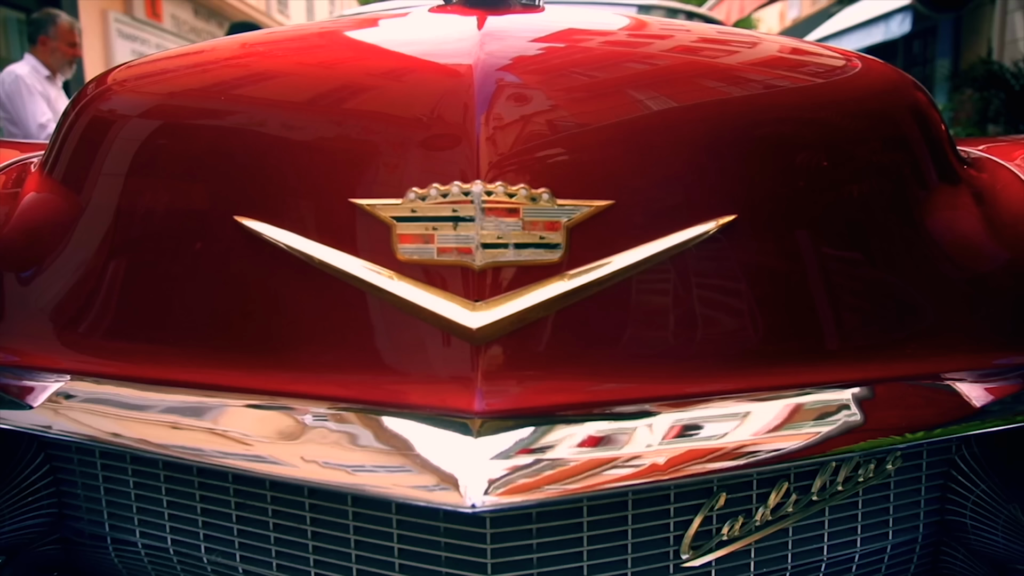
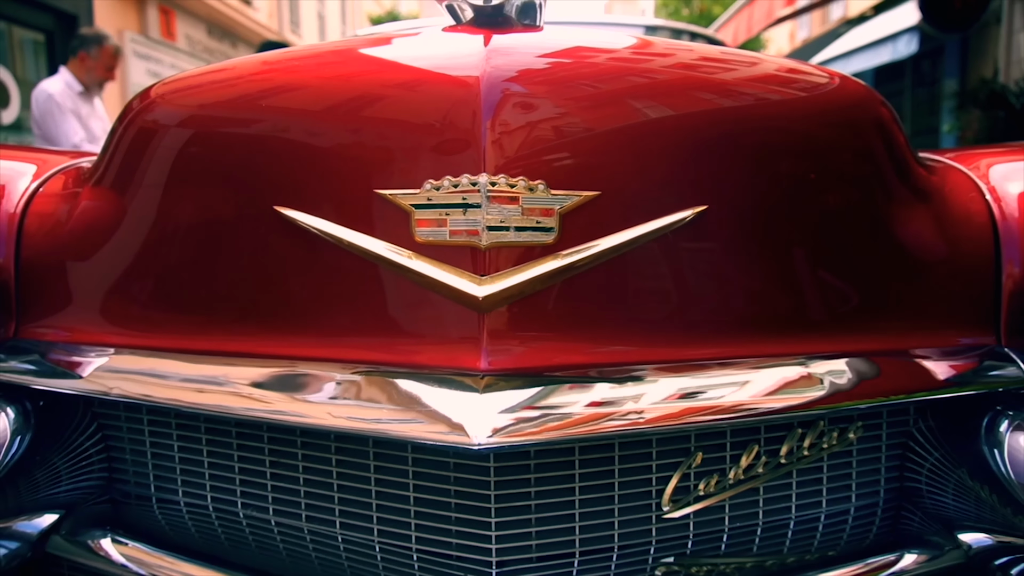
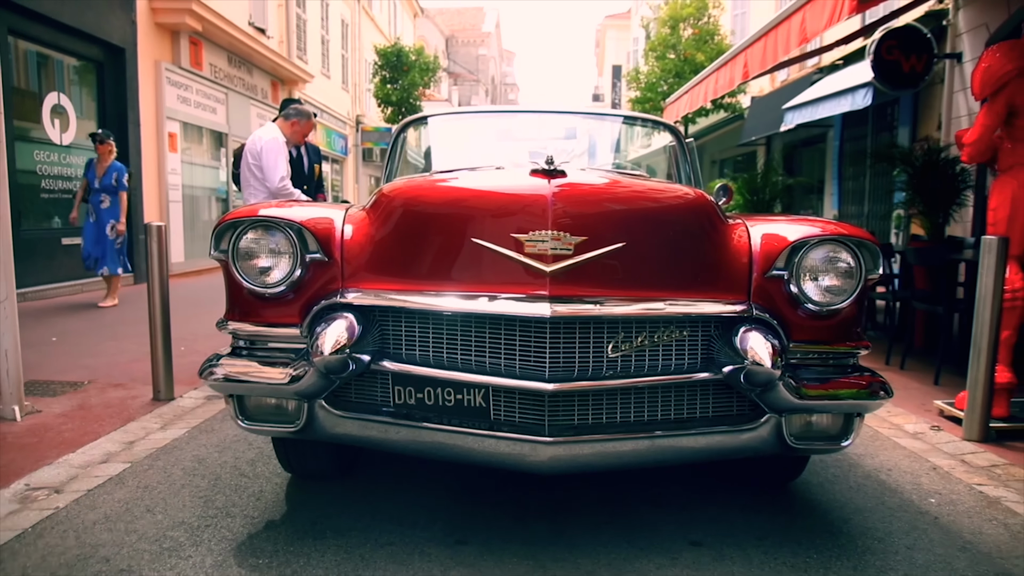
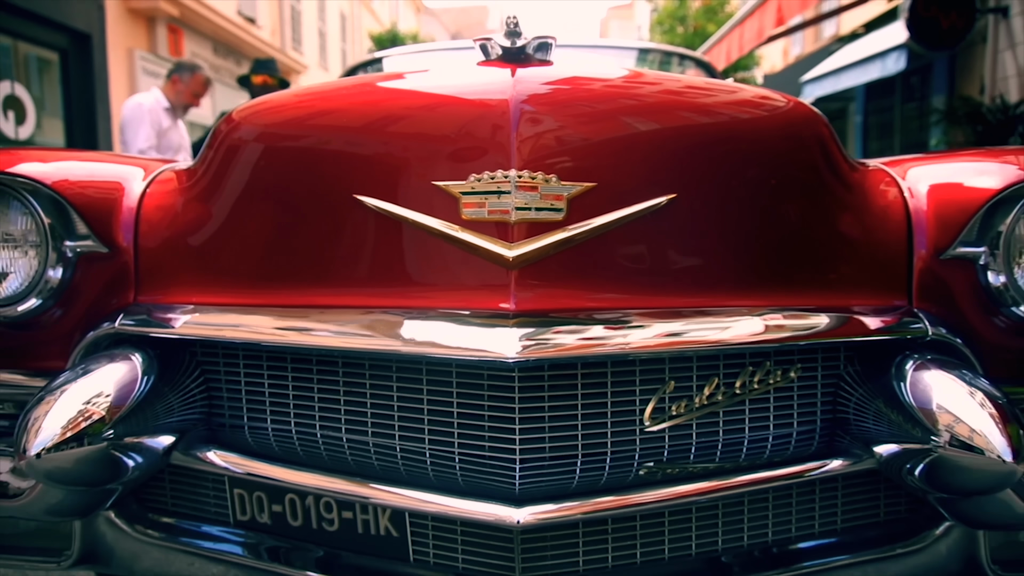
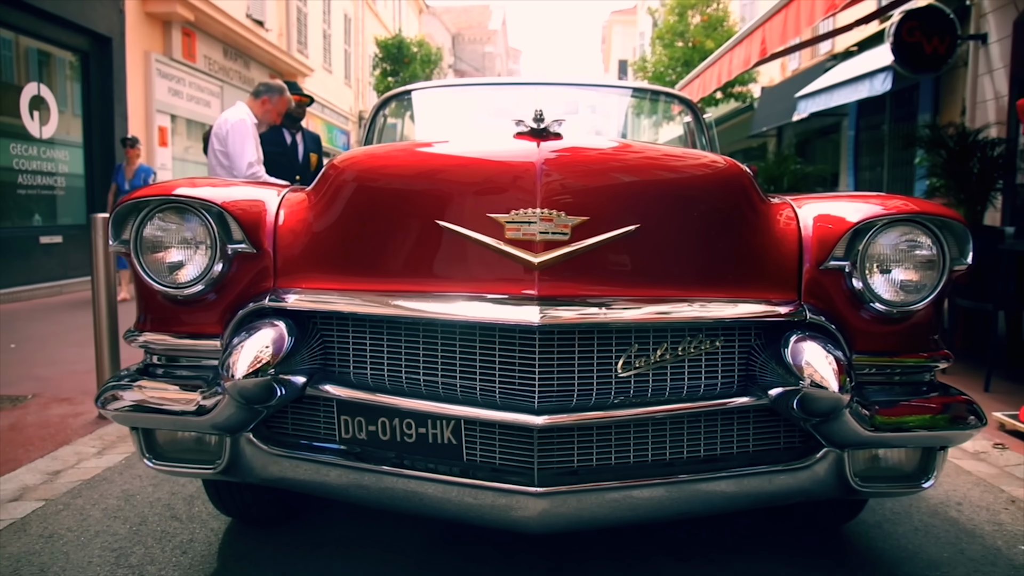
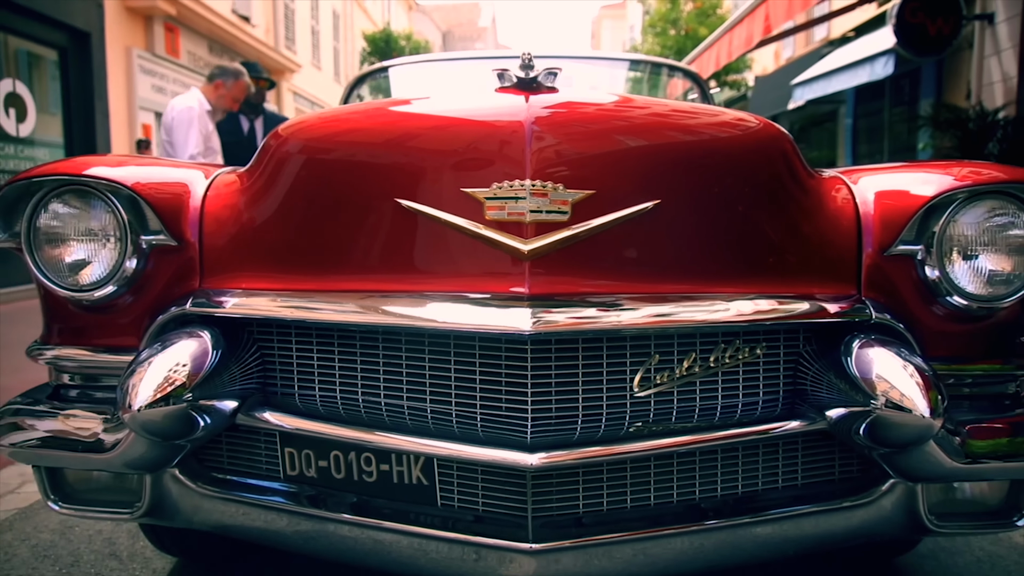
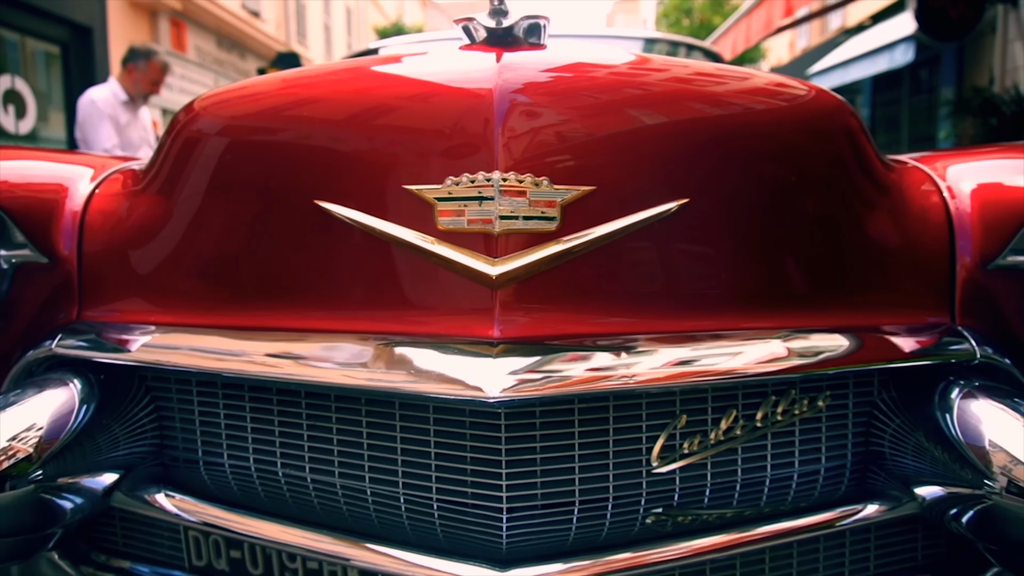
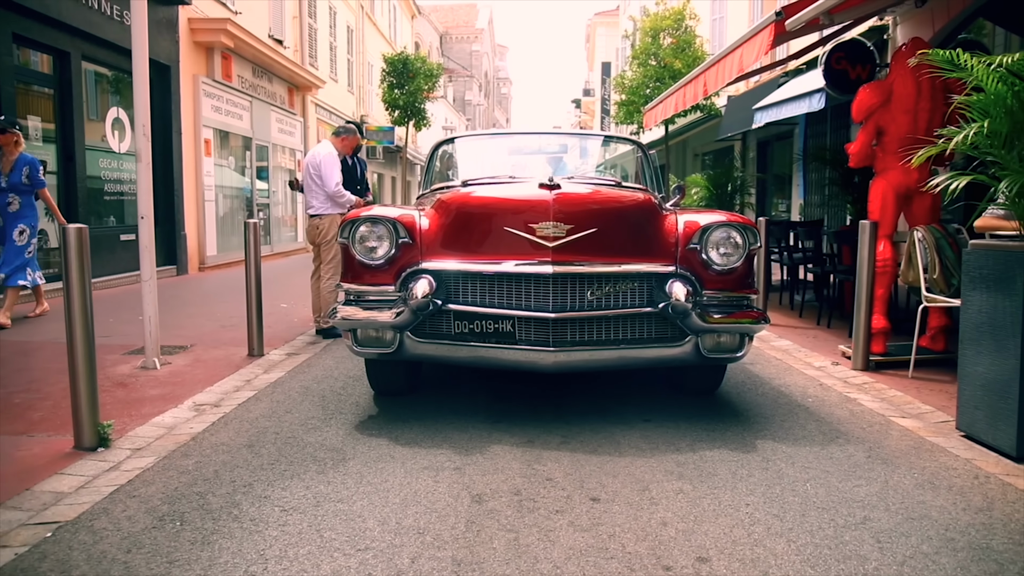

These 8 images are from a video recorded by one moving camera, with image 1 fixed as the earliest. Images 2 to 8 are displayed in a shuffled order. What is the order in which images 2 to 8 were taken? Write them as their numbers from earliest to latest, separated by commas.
2, 7, 4, 6, 5, 3, 8
